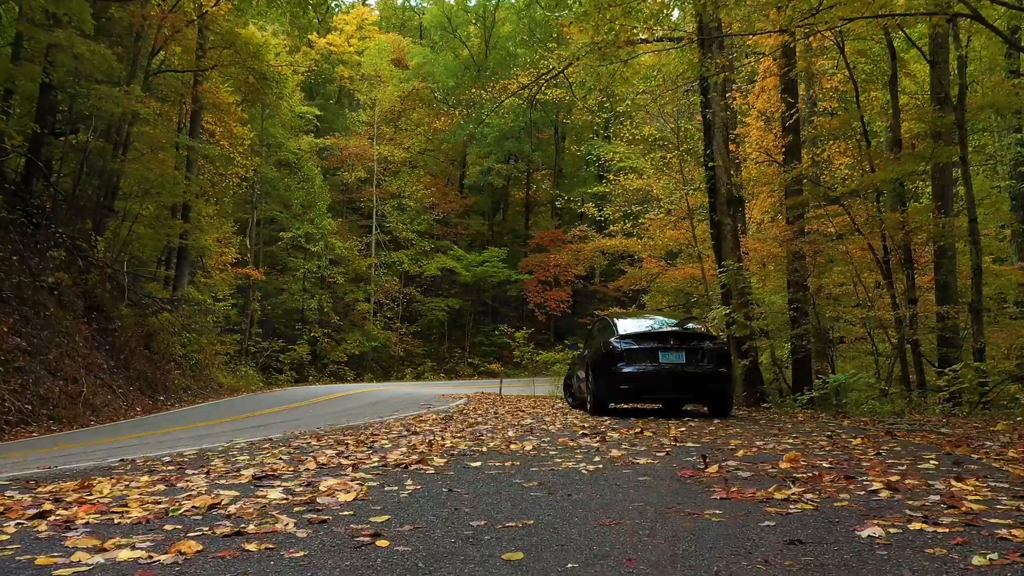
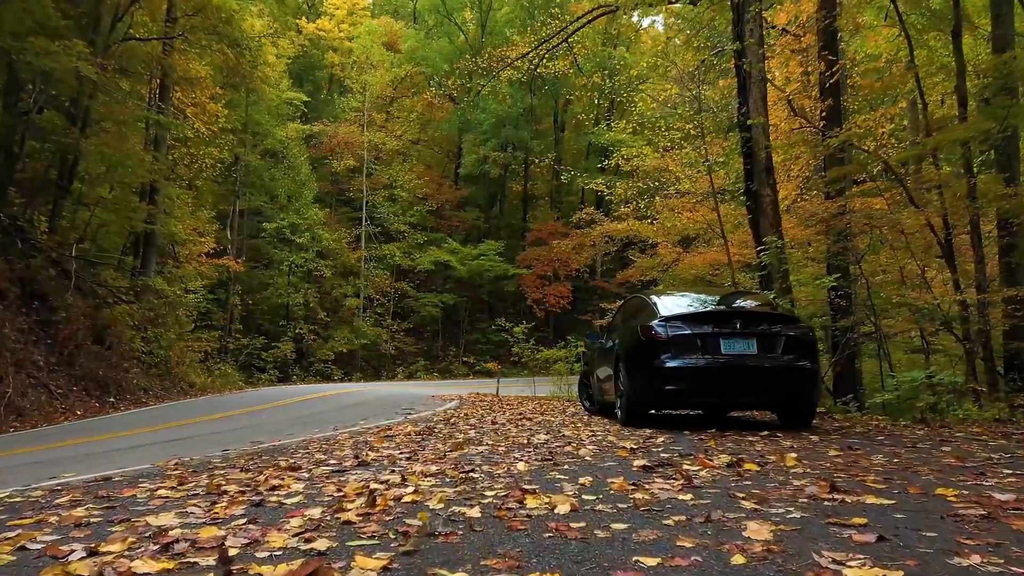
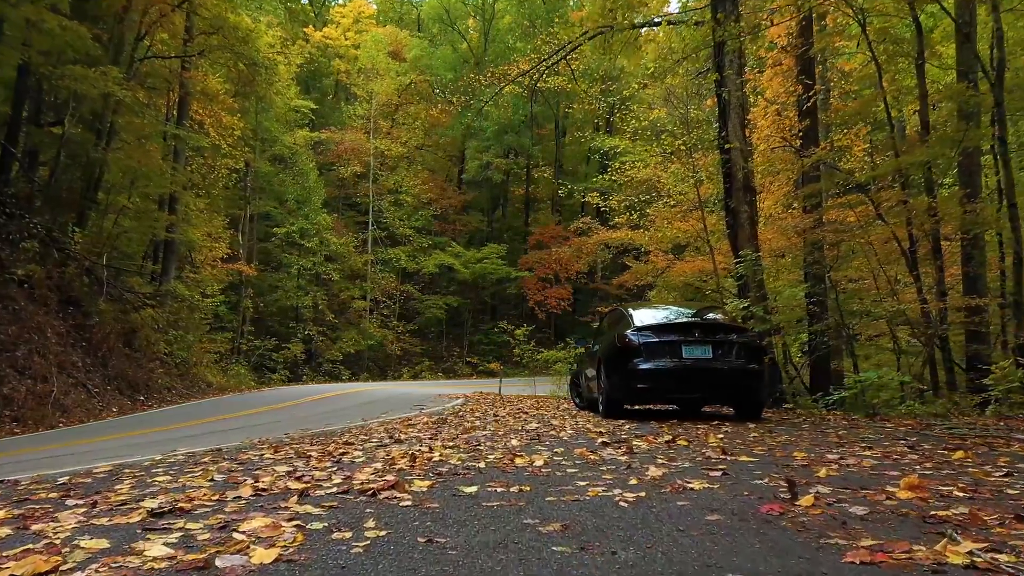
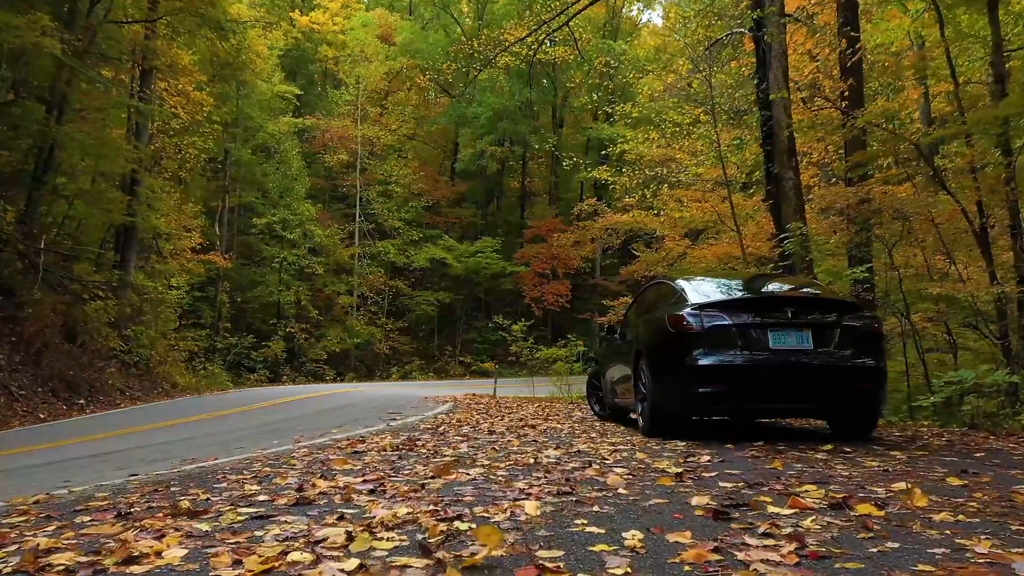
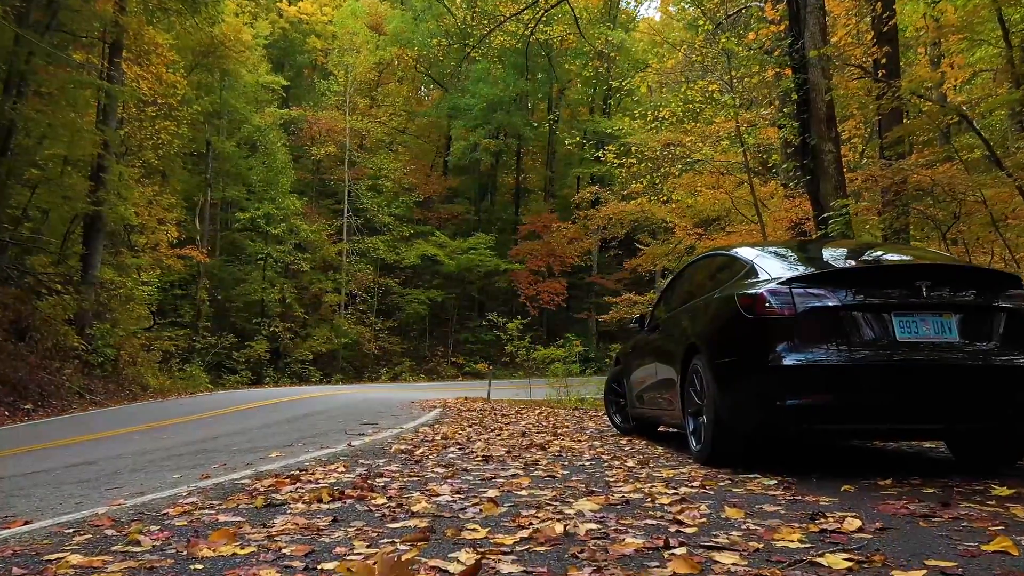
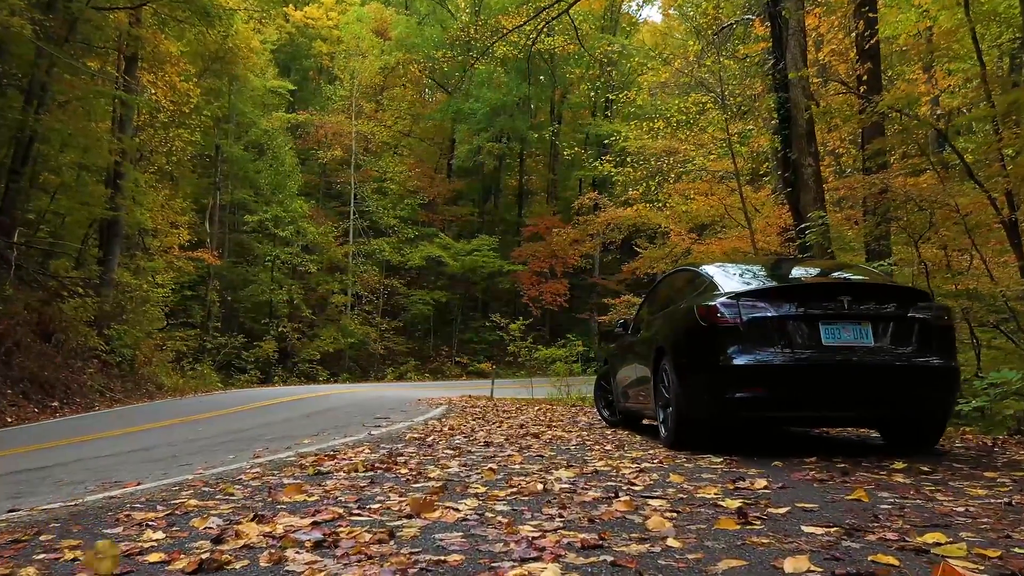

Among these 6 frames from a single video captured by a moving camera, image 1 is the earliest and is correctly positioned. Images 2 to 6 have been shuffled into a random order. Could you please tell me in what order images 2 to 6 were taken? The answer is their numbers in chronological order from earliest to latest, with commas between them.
3, 2, 4, 6, 5
